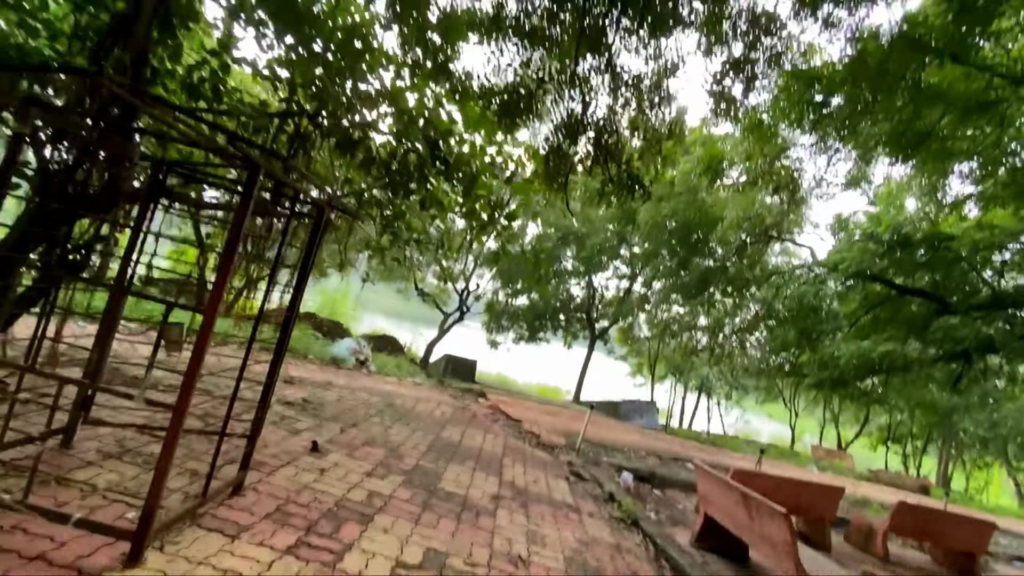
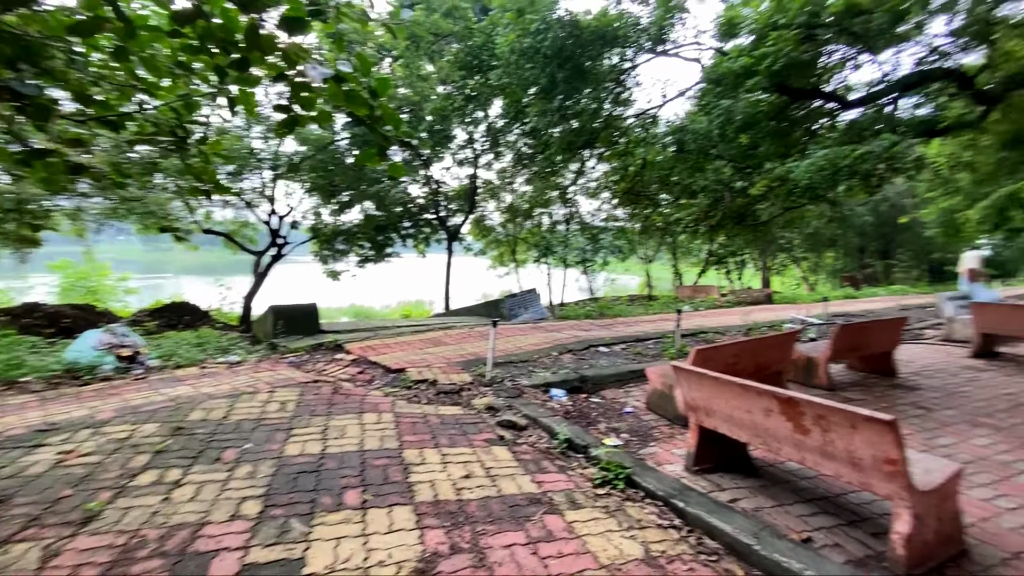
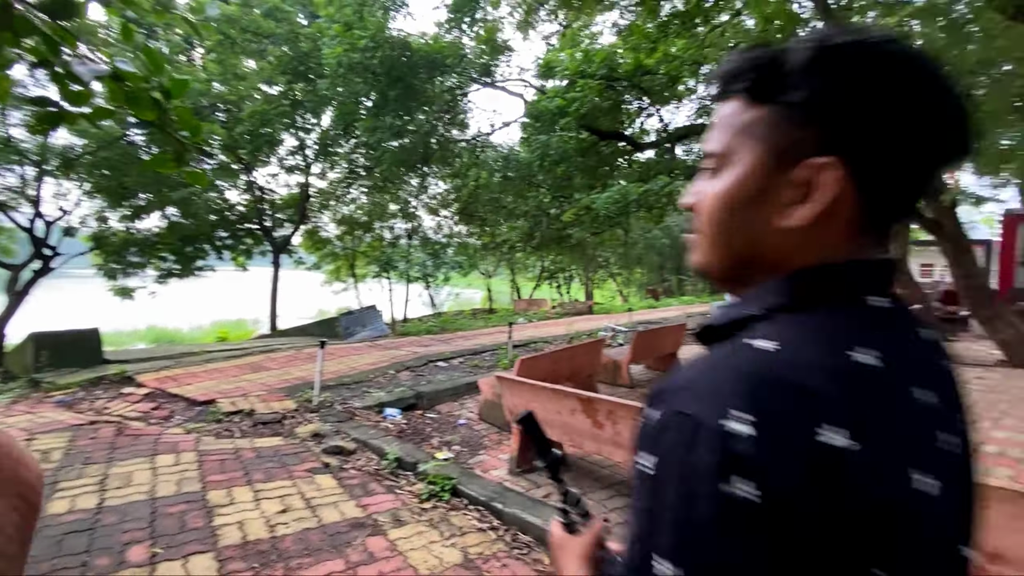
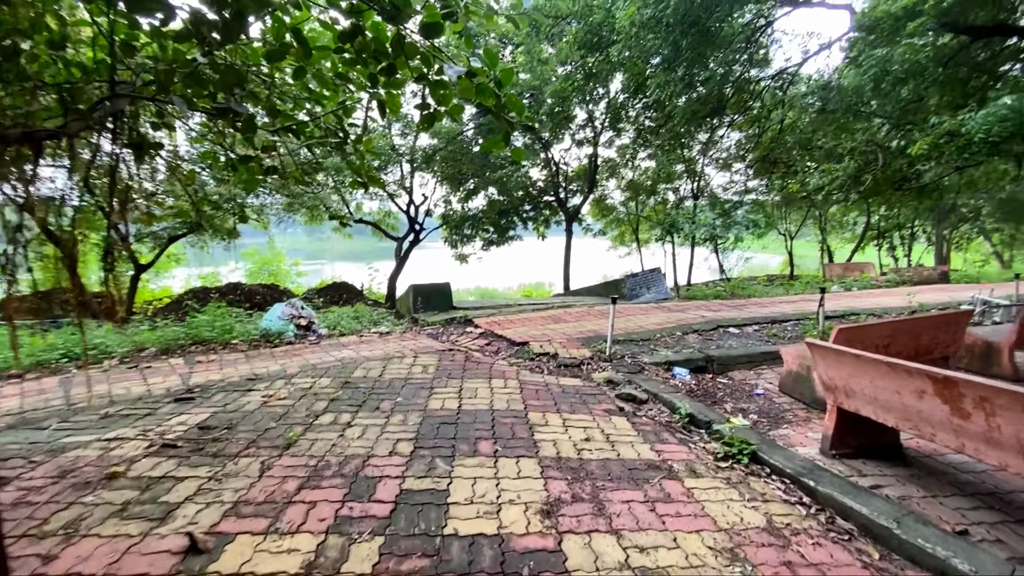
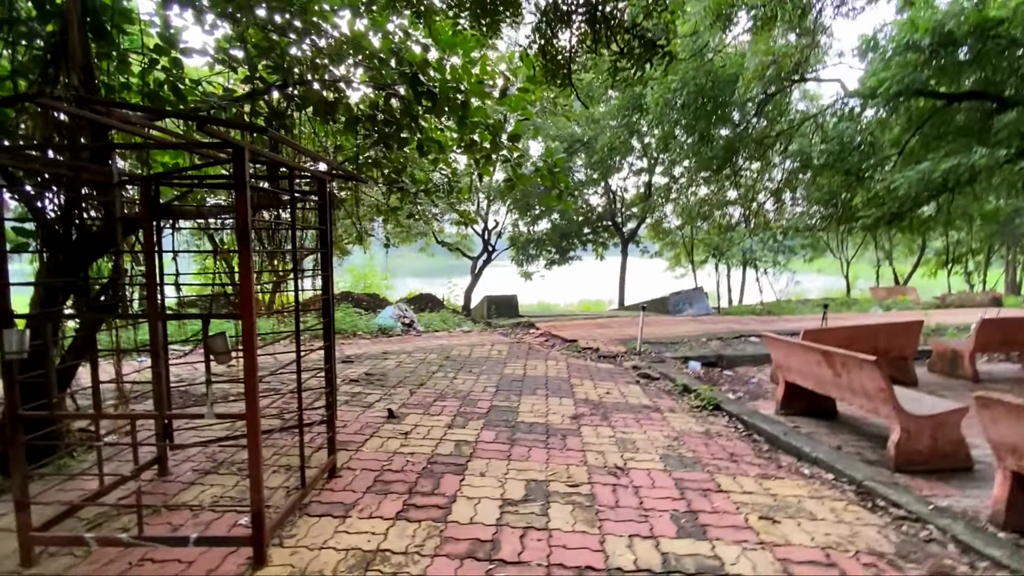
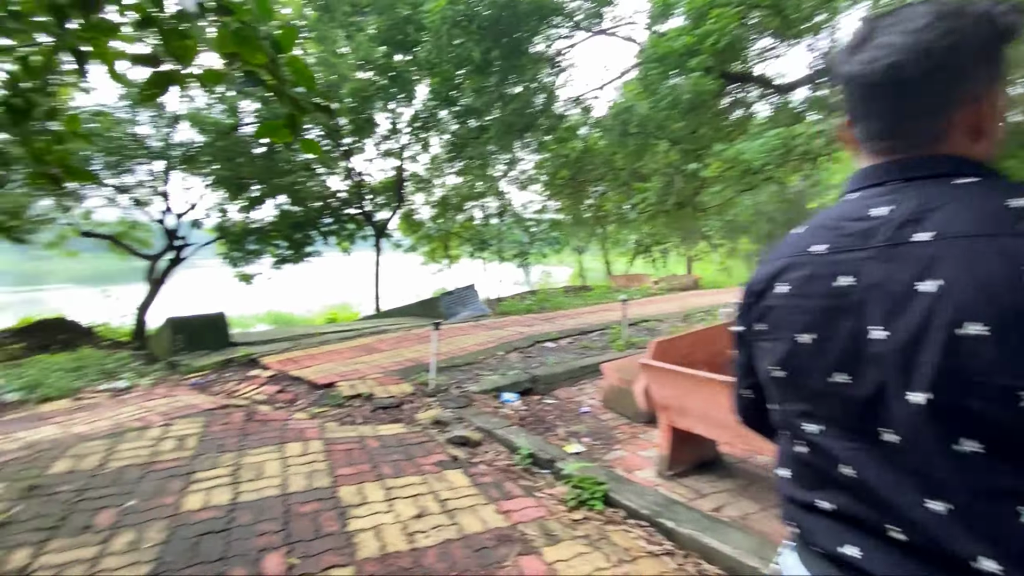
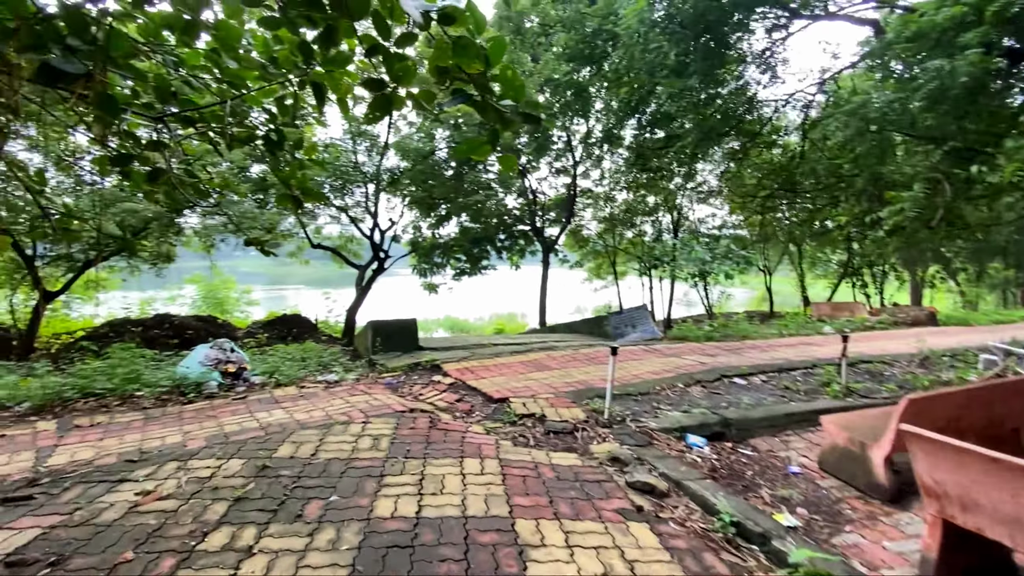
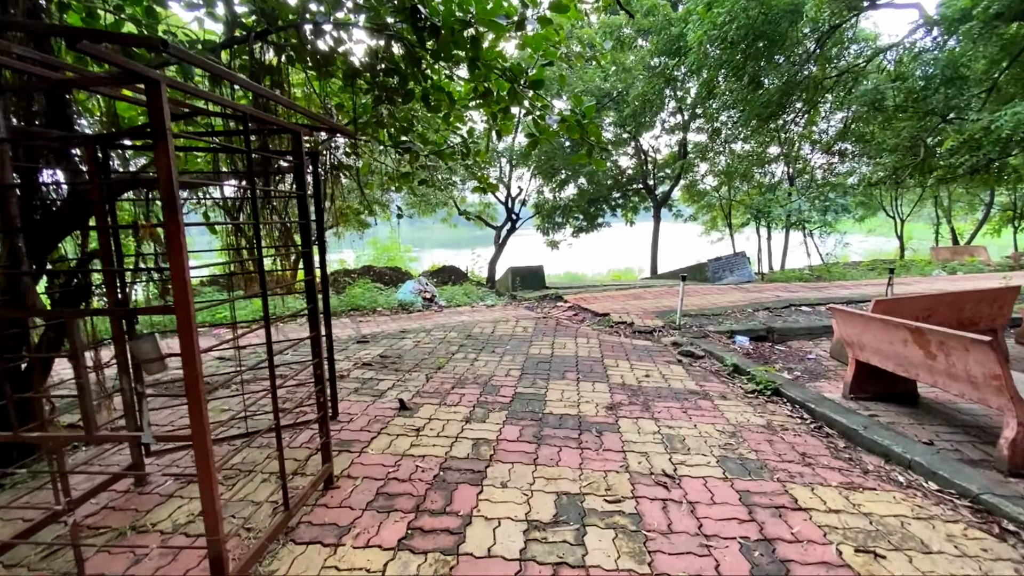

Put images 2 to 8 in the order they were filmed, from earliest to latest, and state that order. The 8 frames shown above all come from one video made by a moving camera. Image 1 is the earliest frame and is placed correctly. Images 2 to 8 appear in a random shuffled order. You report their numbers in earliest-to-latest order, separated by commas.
5, 8, 4, 2, 3, 6, 7
